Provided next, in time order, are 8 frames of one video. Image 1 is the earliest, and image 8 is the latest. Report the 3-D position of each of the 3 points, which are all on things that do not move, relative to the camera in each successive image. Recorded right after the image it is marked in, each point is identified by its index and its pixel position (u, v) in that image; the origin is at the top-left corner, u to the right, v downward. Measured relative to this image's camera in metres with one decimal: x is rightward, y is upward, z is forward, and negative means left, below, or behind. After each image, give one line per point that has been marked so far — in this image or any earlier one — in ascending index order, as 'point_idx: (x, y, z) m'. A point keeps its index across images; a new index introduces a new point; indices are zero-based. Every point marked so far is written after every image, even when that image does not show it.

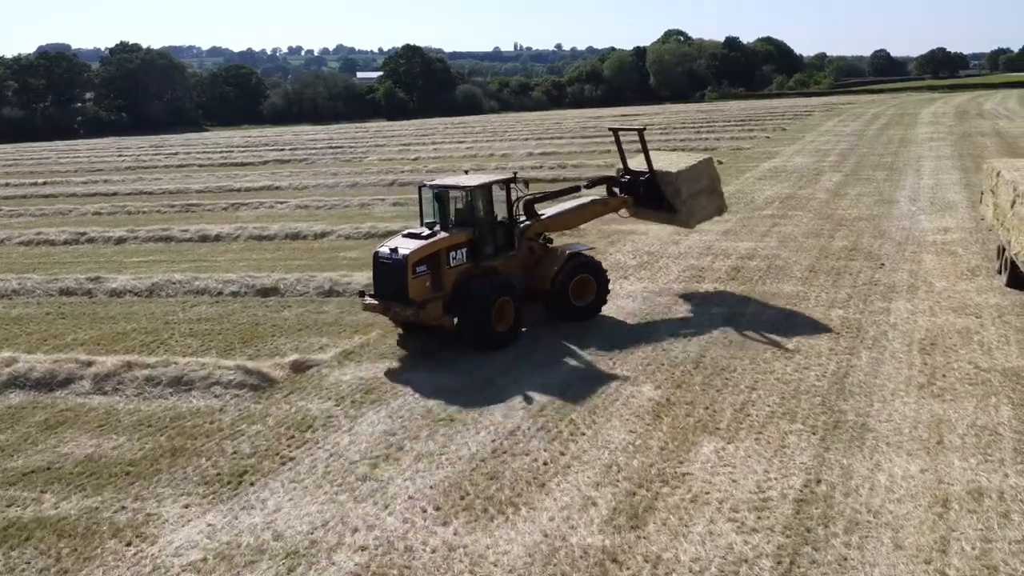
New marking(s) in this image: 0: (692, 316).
0: (+2.7, -0.4, +11.3) m
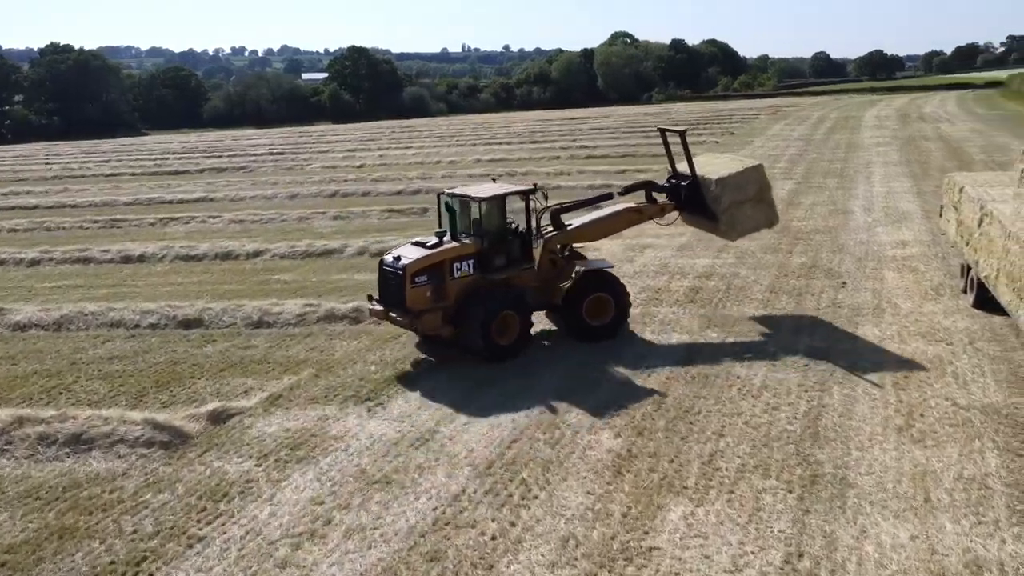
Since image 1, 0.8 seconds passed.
0: (+2.0, -0.8, +10.6) m
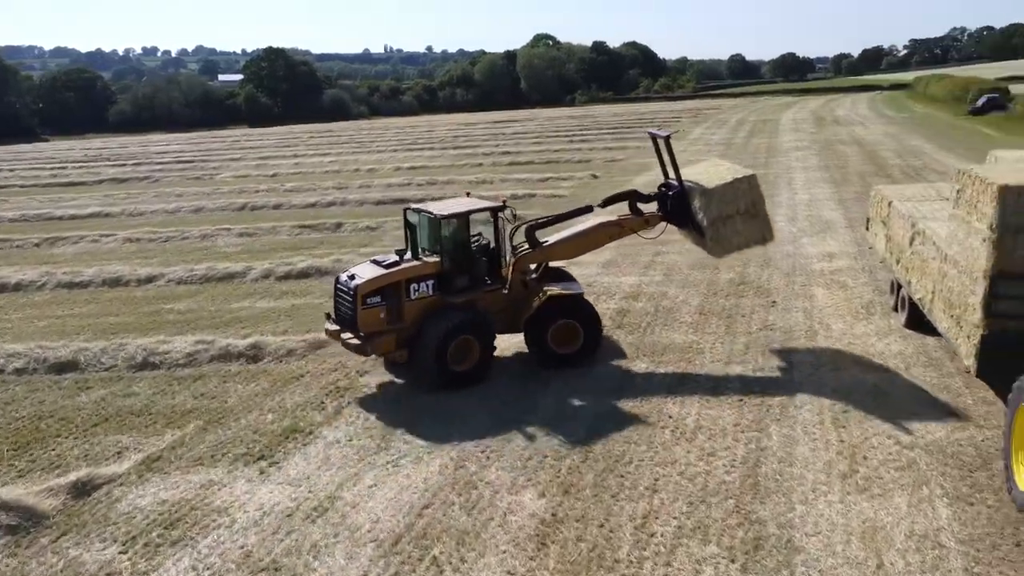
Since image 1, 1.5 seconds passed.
0: (+1.0, -1.1, +9.8) m
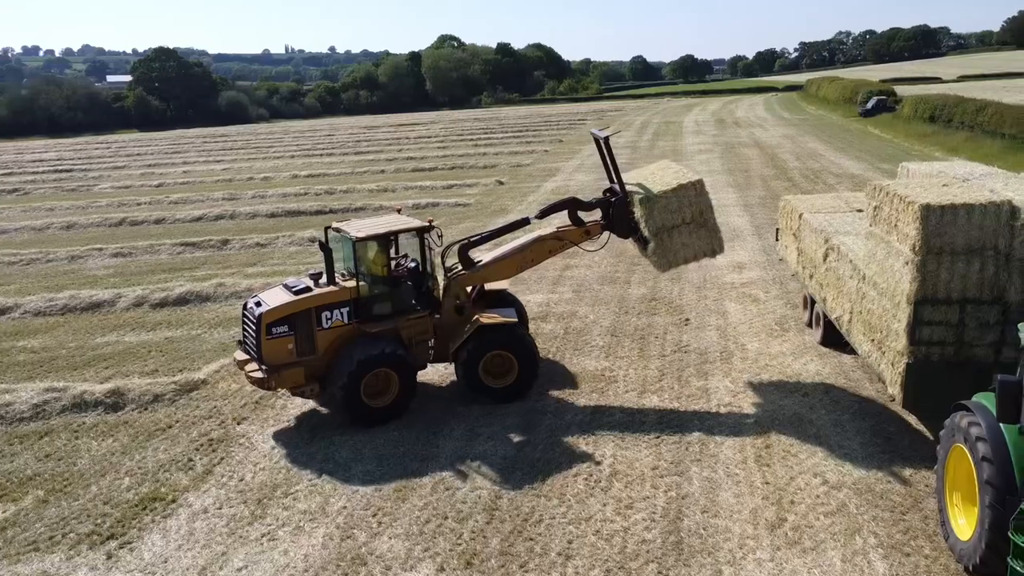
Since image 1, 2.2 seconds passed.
0: (-0.1, -1.5, +9.0) m
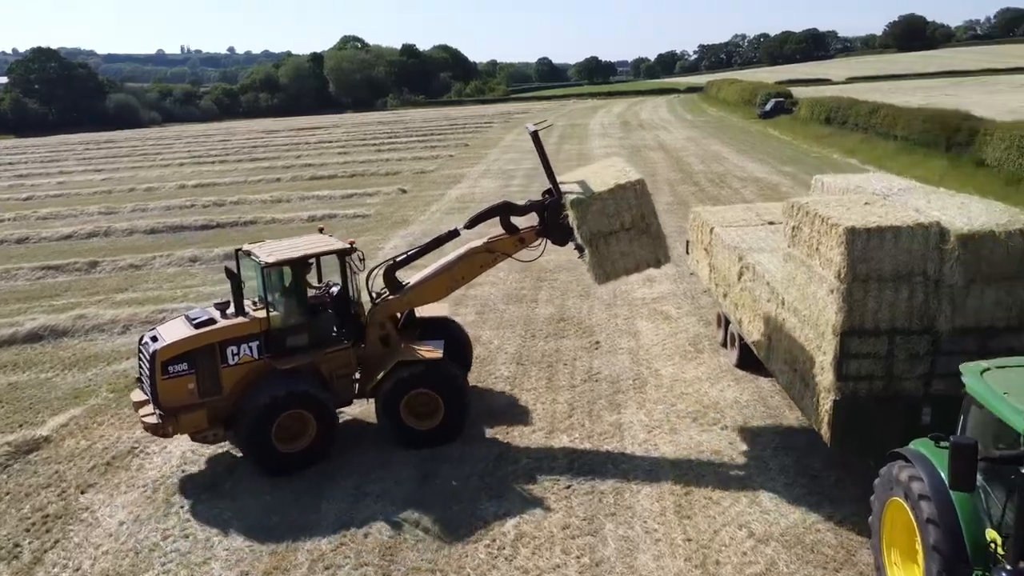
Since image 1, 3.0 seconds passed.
0: (-1.2, -1.8, +8.0) m
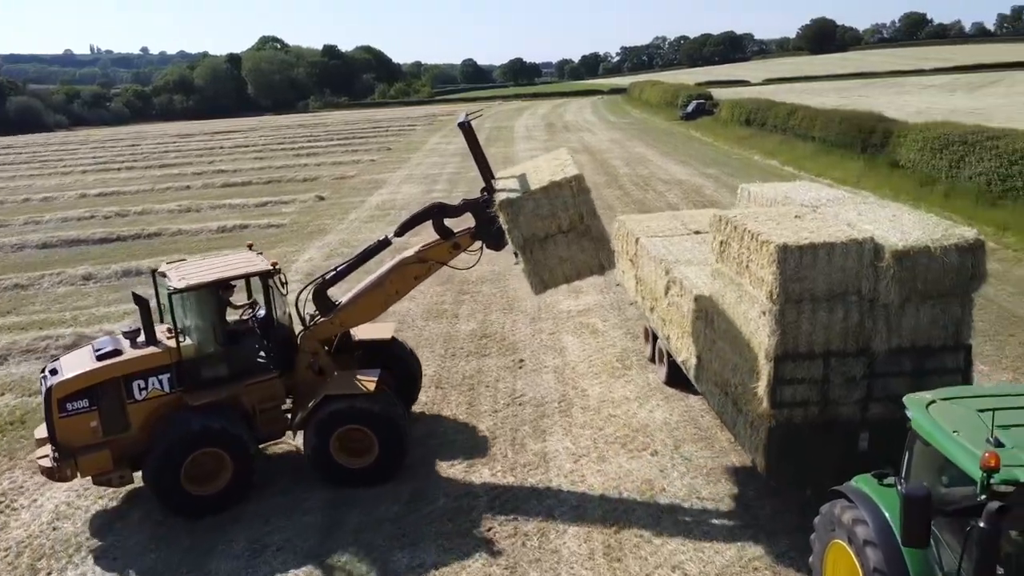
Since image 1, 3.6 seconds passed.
0: (-1.9, -2.1, +7.2) m
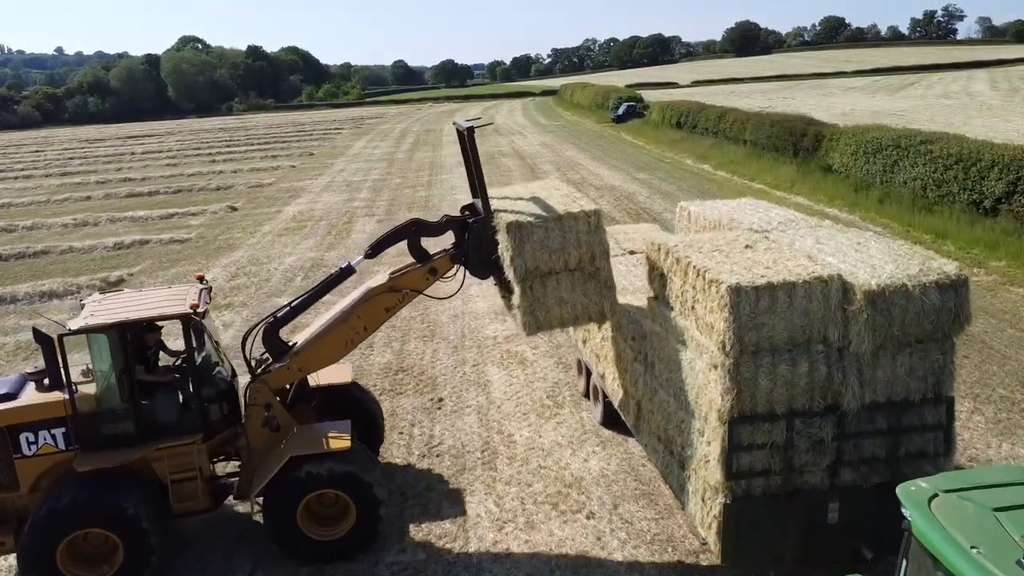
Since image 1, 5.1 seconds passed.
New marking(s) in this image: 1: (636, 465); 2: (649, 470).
0: (-2.6, -2.4, +5.9) m
1: (+1.2, -1.7, +7.7) m
2: (+1.3, -1.7, +7.5) m
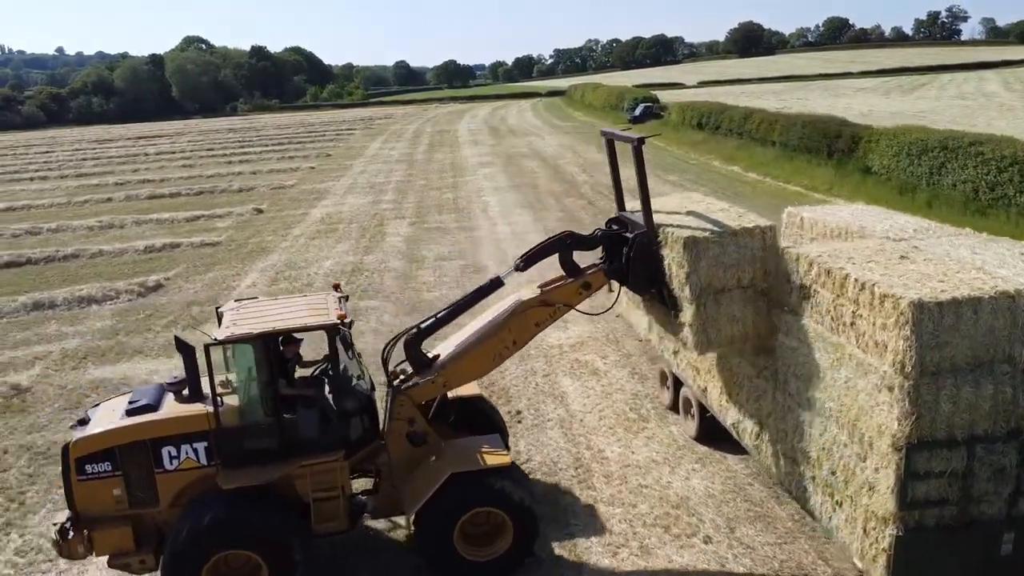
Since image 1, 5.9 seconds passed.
0: (-1.7, -2.5, +5.5) m
1: (+2.1, -1.8, +7.3) m
2: (+2.2, -1.8, +7.1) m
